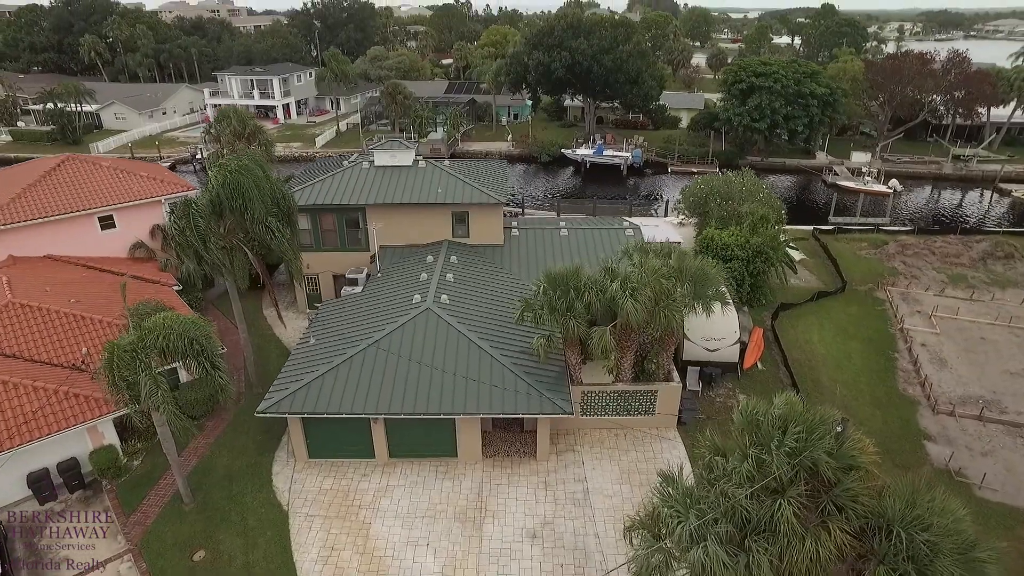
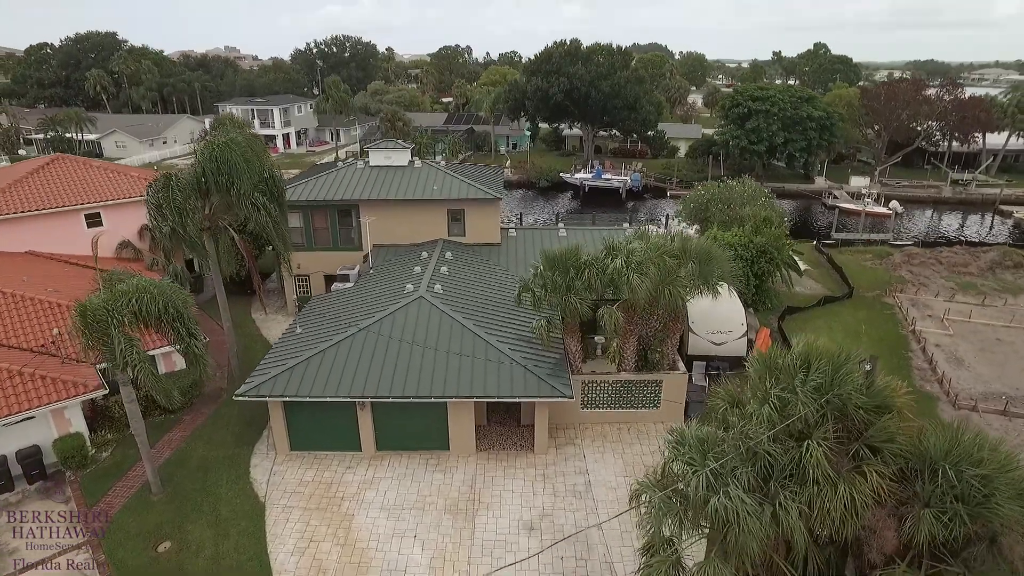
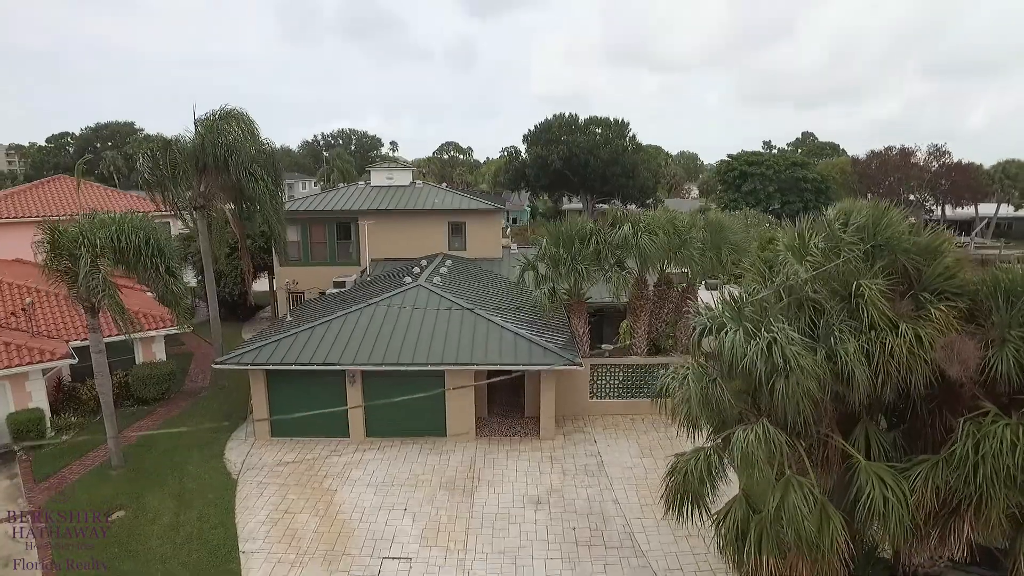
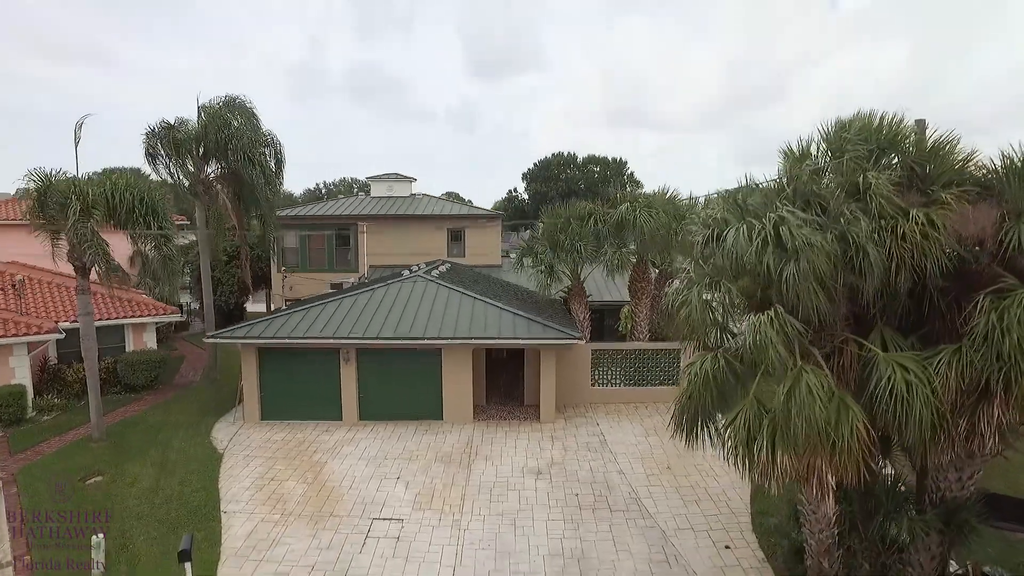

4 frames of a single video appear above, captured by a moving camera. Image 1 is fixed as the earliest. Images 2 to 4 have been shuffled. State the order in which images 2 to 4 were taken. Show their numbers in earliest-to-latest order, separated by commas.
2, 3, 4
